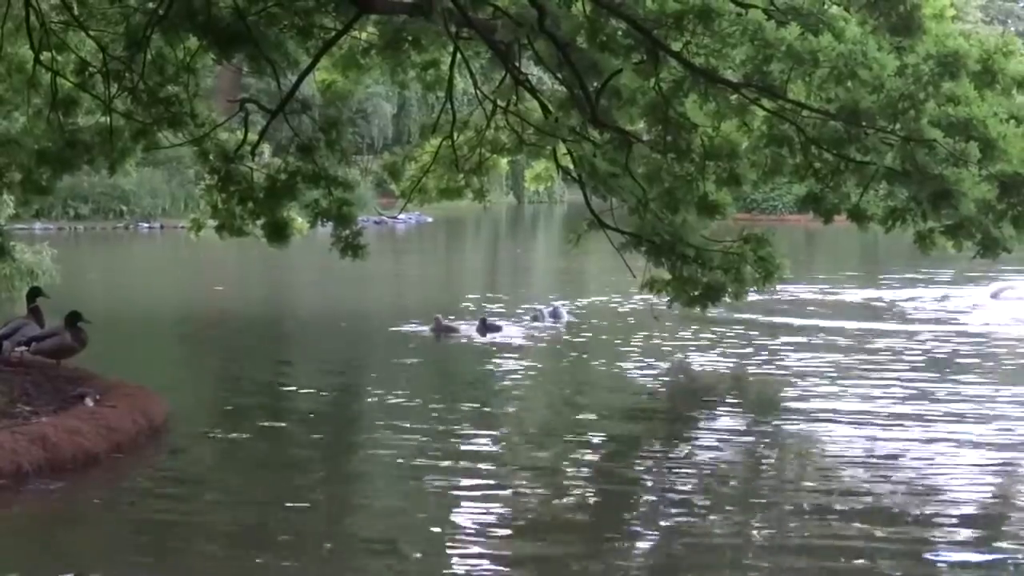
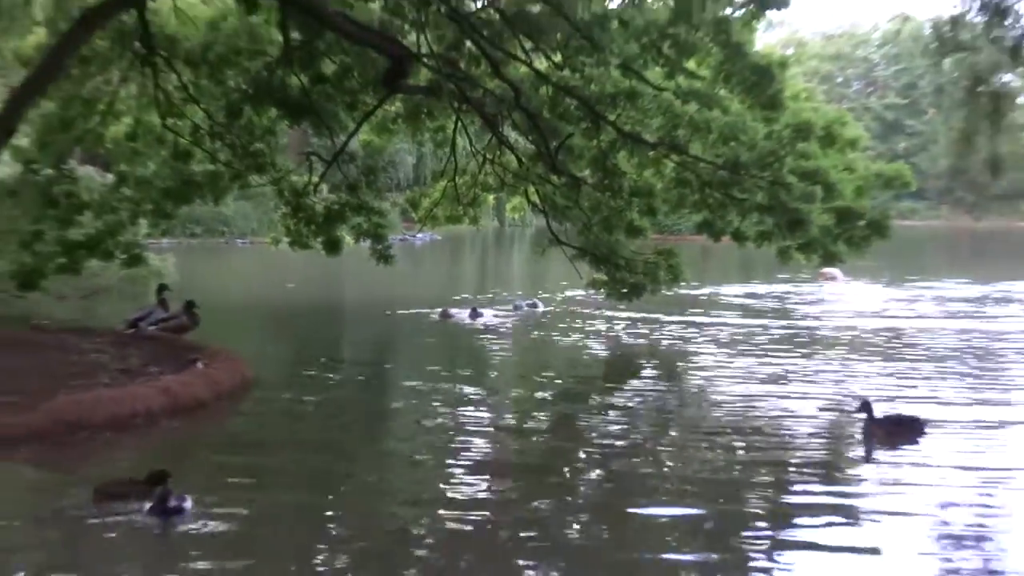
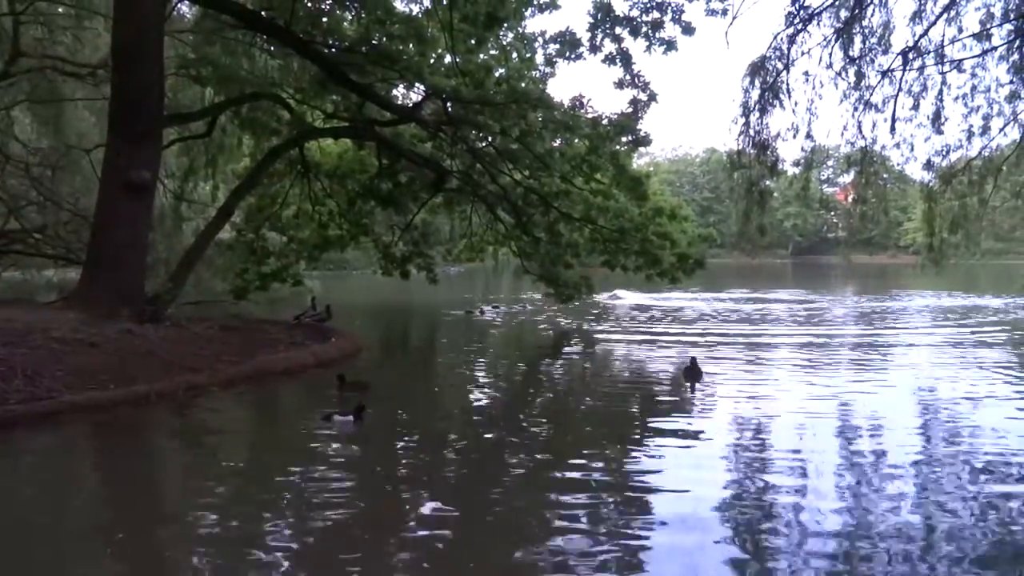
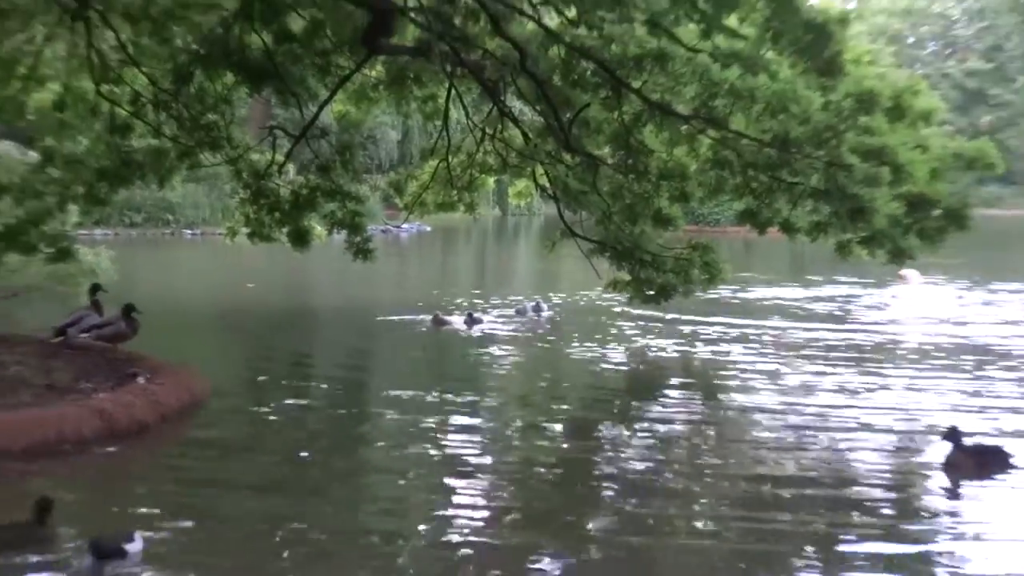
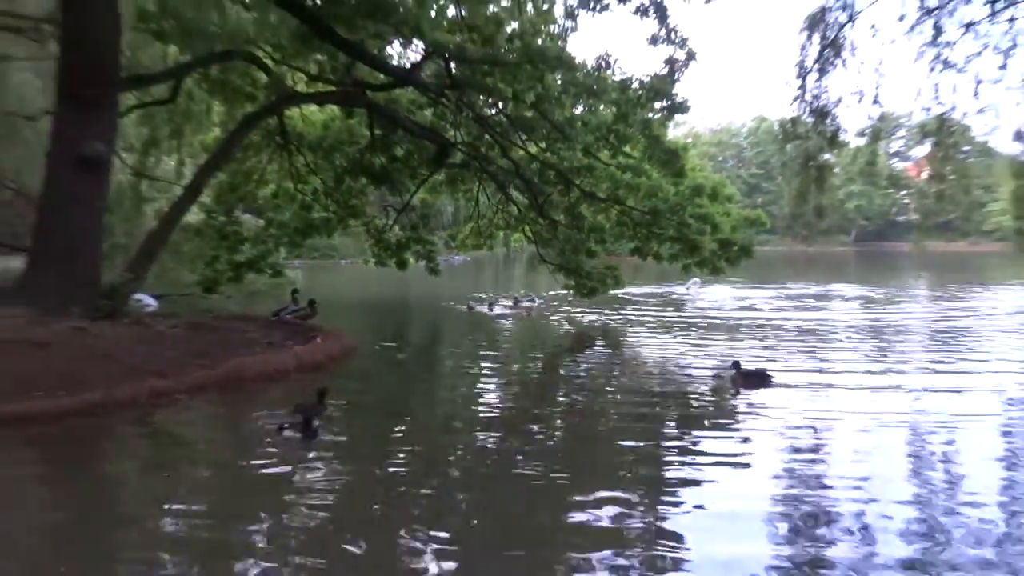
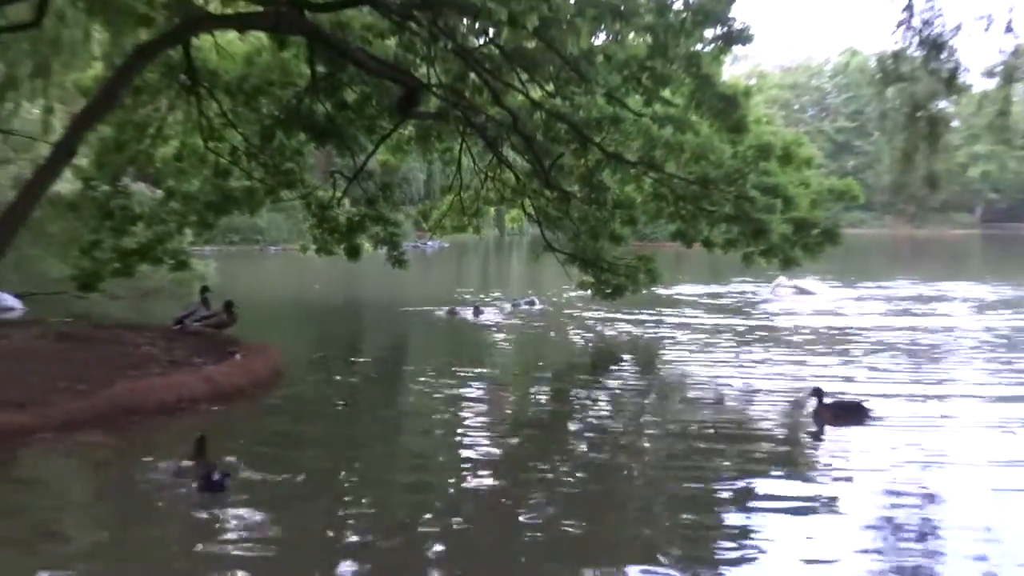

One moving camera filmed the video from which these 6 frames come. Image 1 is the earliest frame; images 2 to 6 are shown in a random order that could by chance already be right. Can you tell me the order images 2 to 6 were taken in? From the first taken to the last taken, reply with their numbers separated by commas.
4, 2, 6, 5, 3
